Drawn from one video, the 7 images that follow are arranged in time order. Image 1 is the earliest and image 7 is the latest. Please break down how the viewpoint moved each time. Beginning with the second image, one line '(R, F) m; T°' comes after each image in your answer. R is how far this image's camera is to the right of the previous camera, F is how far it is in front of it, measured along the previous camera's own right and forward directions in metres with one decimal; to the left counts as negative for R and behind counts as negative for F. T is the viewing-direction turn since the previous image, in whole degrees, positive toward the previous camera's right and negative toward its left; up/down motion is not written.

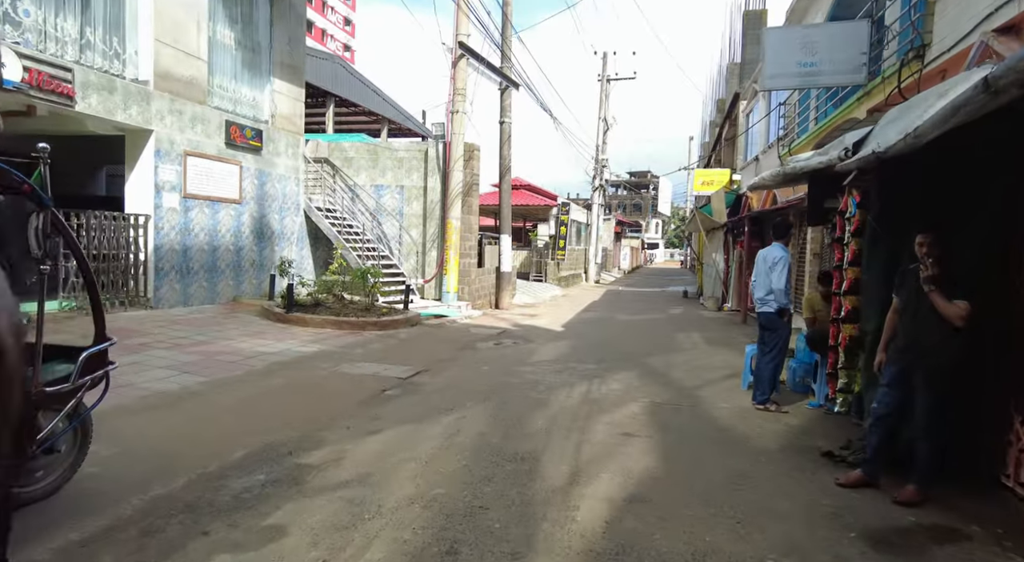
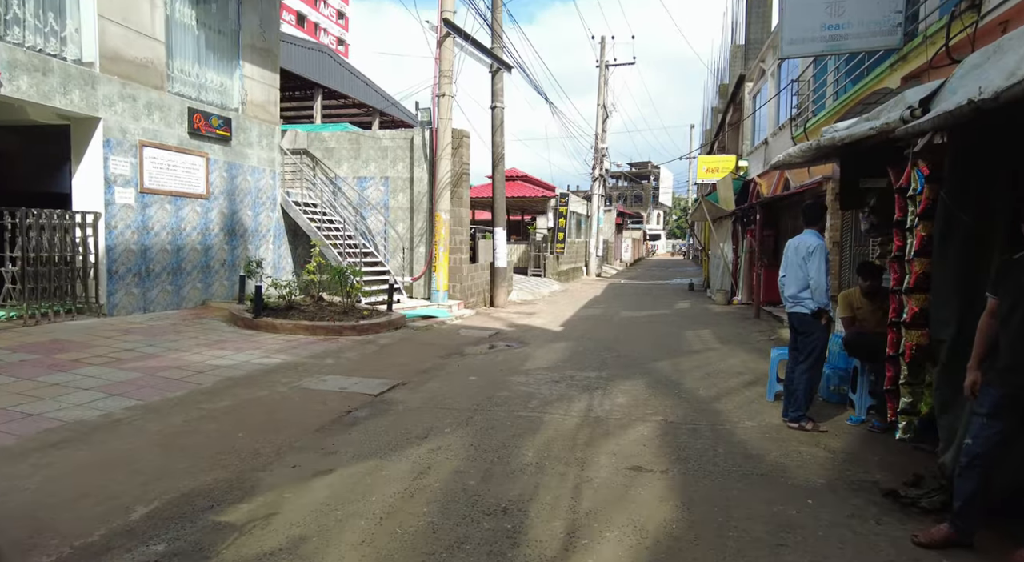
(+0.1, +1.0) m; 0°
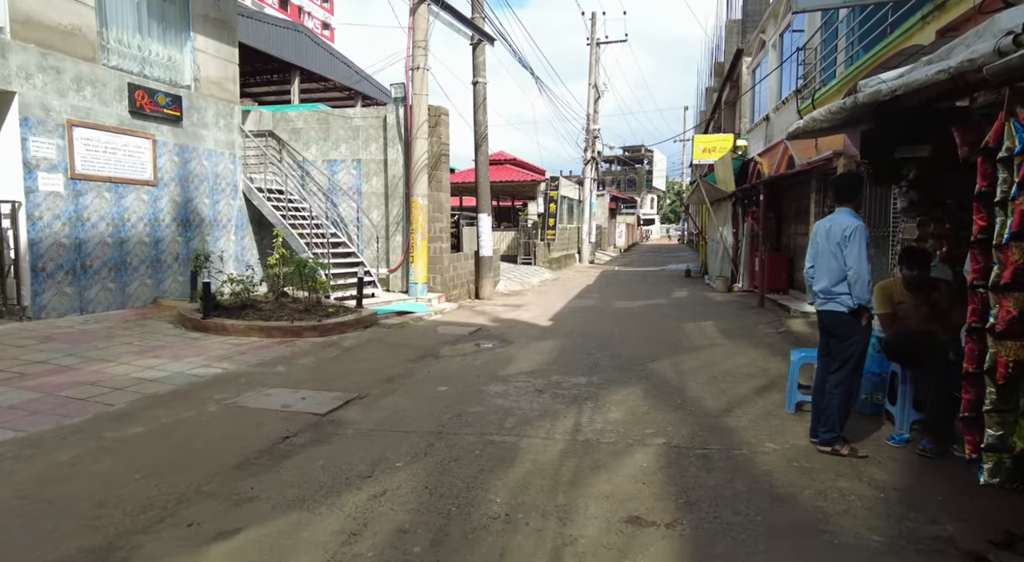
(+0.2, +1.1) m; 0°
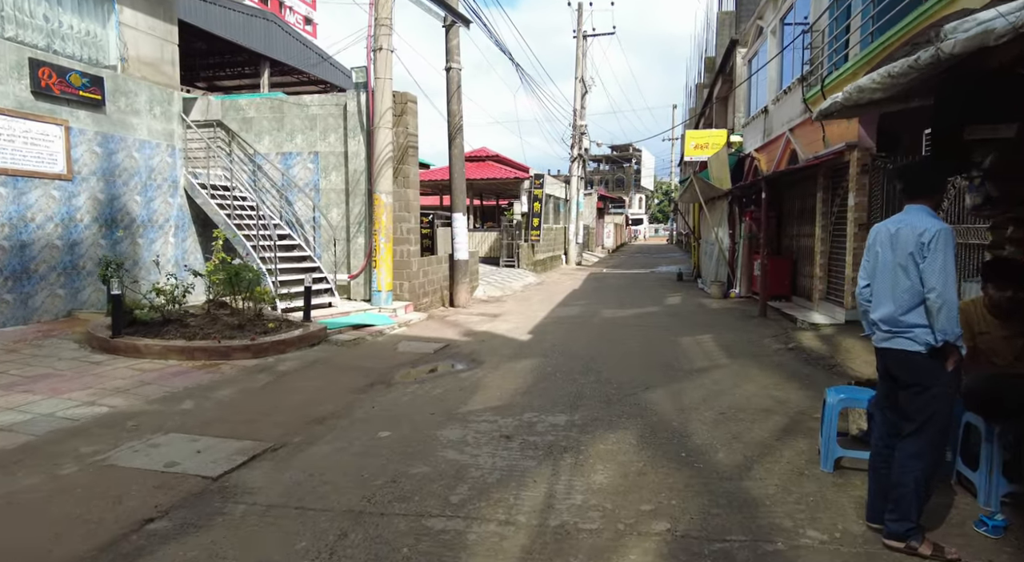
(+0.2, +1.3) m; +1°
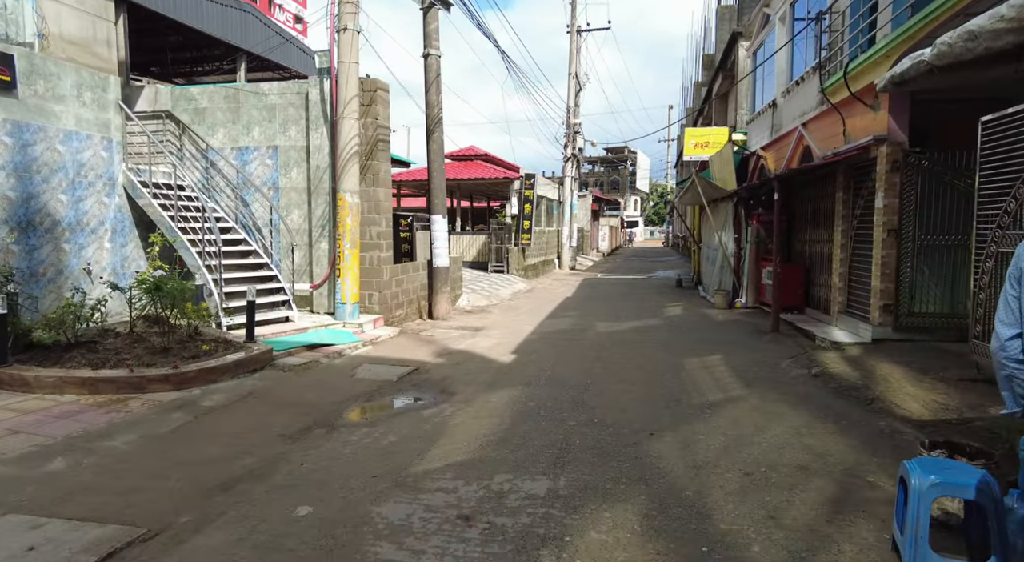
(+0.2, +1.3) m; 0°
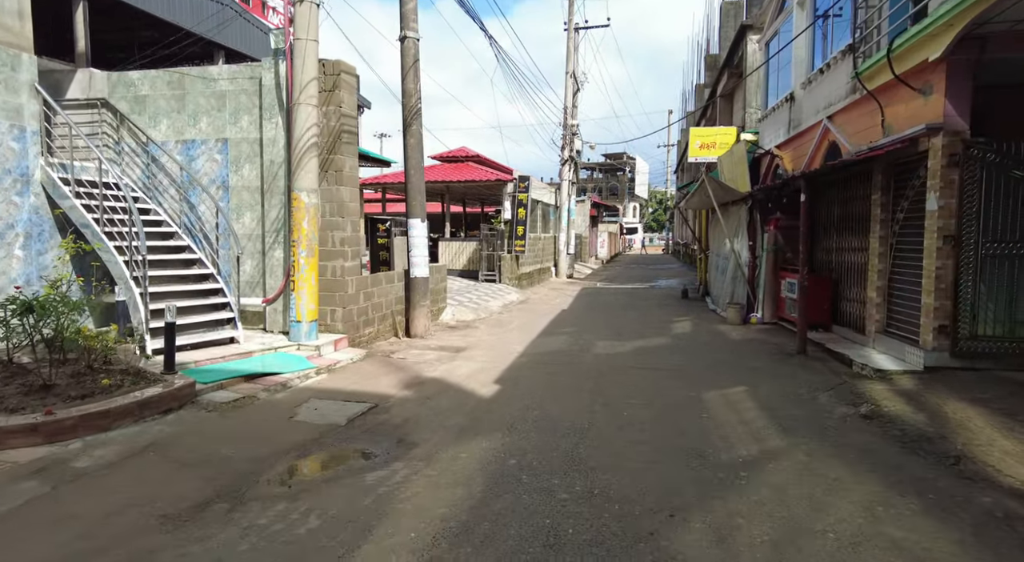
(+0.2, +1.4) m; 0°
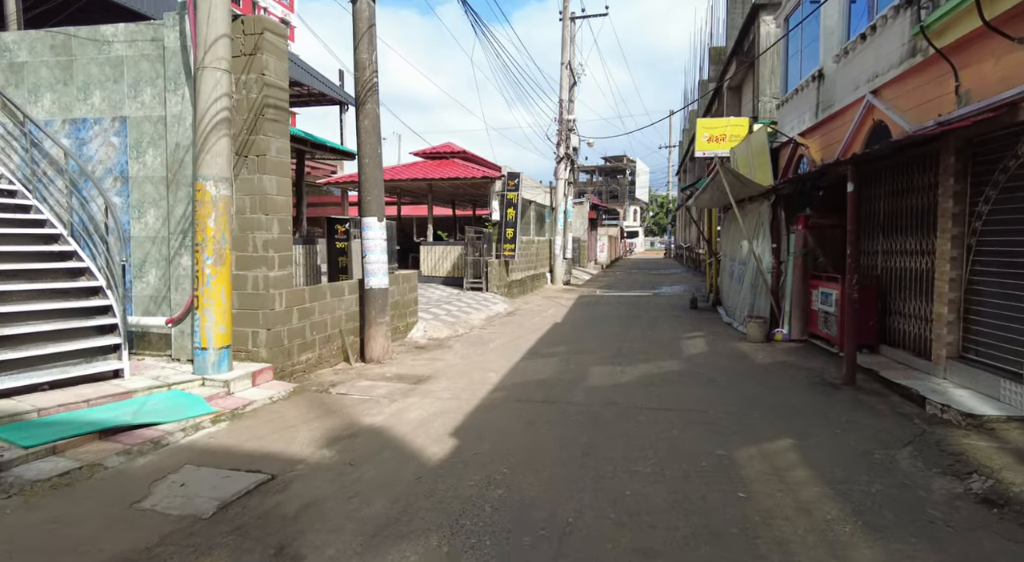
(+0.3, +1.9) m; 0°
